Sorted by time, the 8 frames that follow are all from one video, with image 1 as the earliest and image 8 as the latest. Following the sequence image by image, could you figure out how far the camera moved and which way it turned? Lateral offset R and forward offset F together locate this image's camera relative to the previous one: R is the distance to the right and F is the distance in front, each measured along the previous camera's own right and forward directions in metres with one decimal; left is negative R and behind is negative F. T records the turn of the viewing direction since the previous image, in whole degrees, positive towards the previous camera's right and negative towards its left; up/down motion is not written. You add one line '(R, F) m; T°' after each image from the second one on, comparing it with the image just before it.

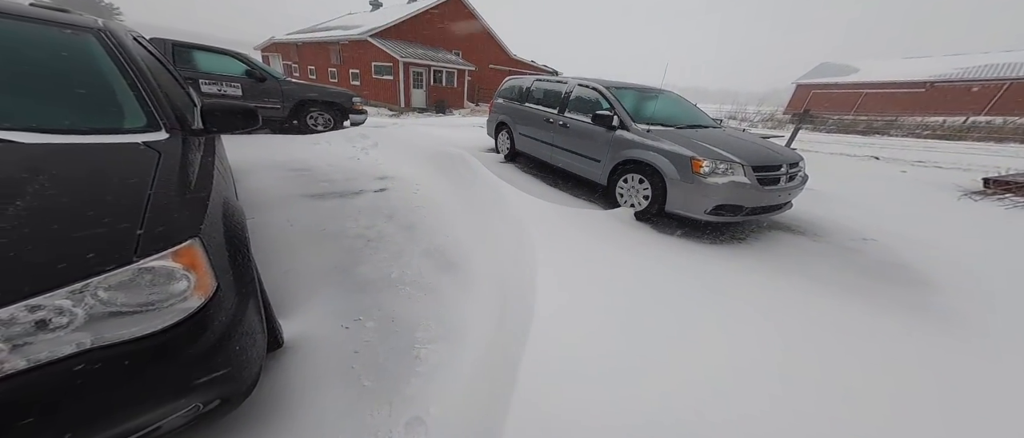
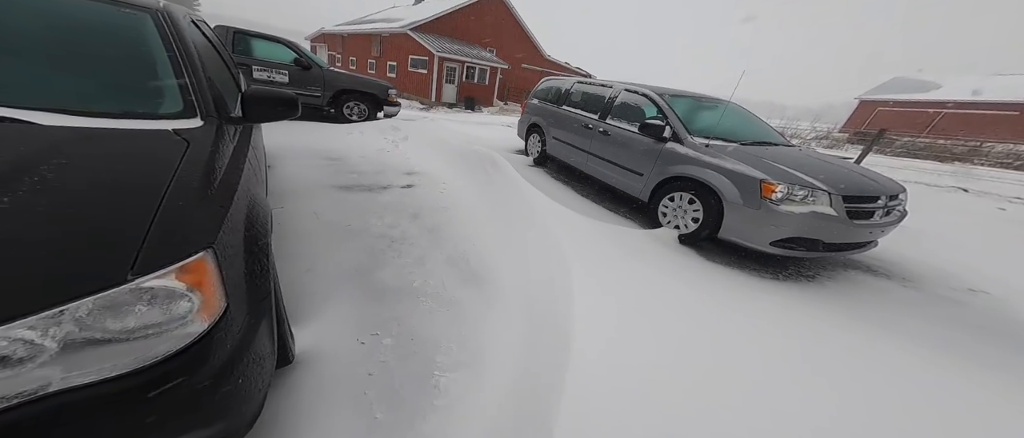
(-0.1, +0.2) m; -4°
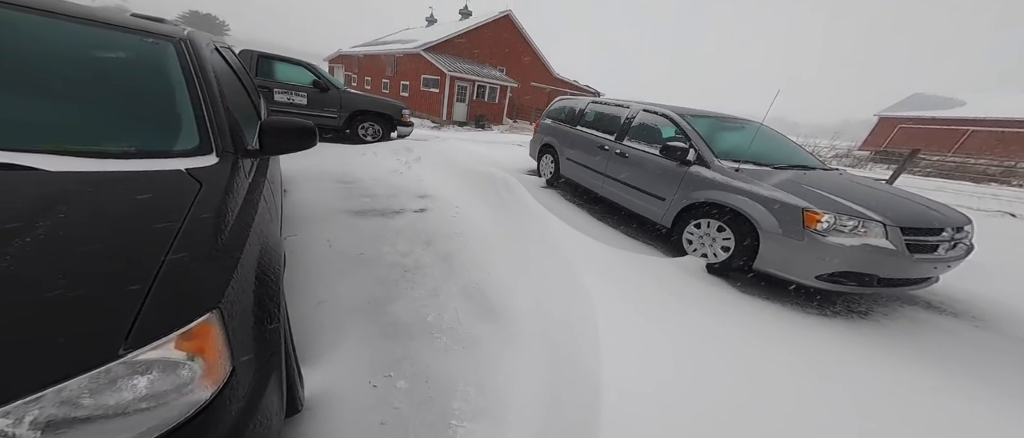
(-0.1, +0.1) m; -2°
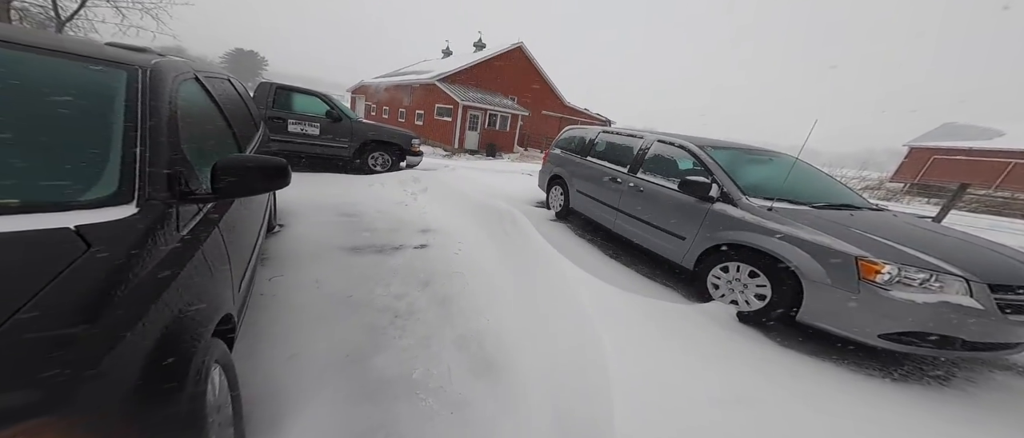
(+0.1, +0.2) m; -2°
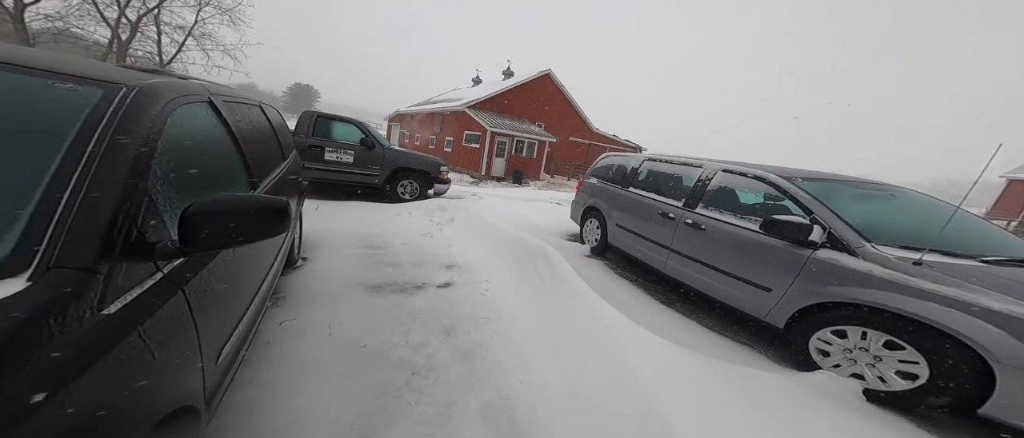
(-0.1, +0.3) m; -4°
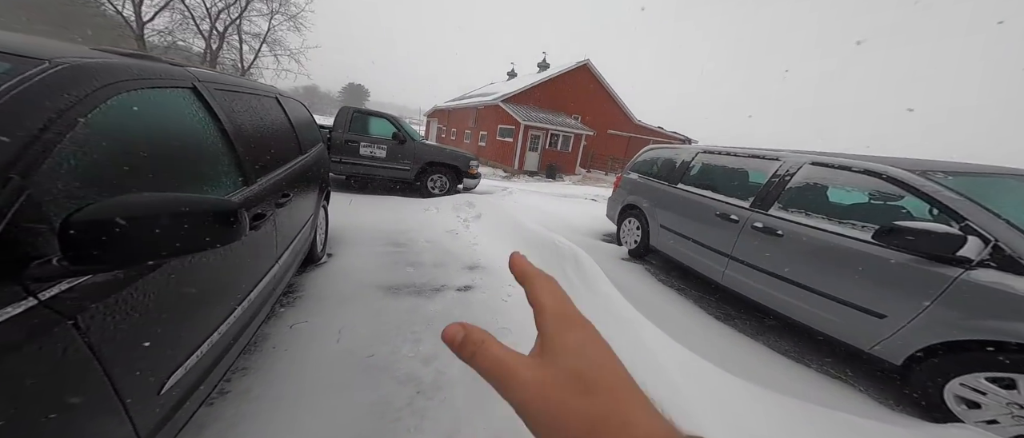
(0.0, +0.3) m; -6°
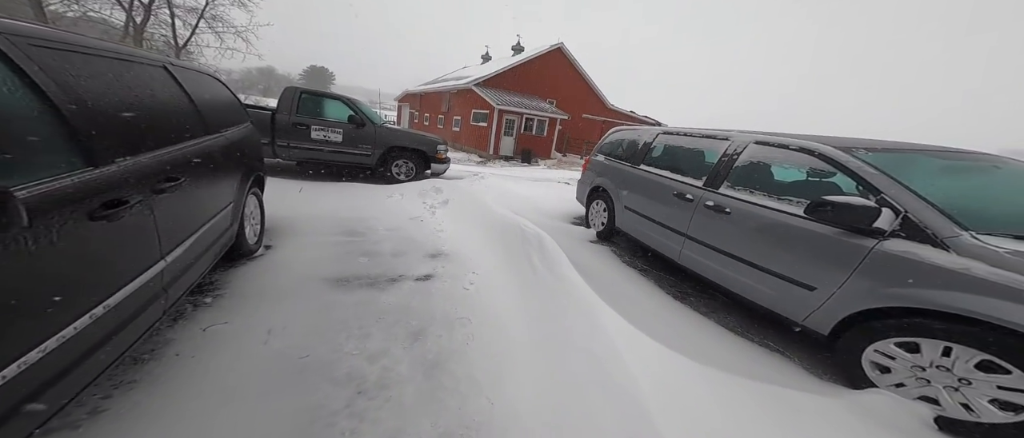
(+0.2, +0.1) m; +4°
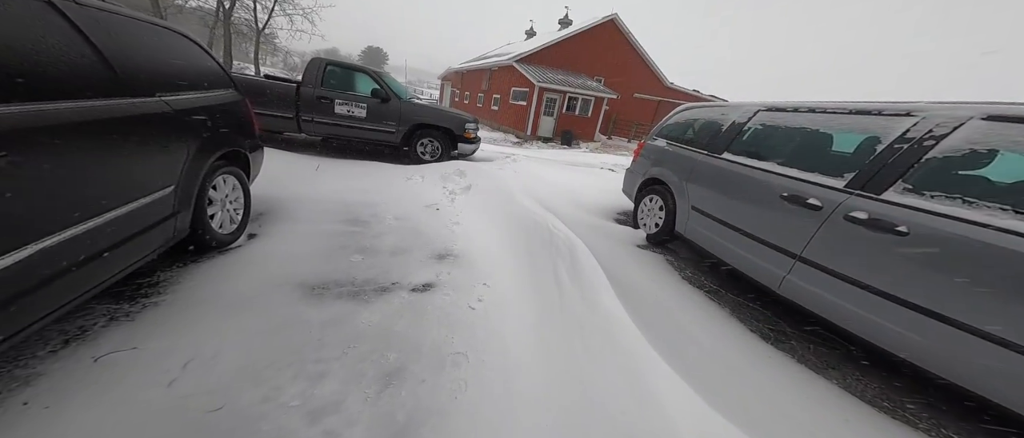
(+0.1, +0.7) m; -7°
